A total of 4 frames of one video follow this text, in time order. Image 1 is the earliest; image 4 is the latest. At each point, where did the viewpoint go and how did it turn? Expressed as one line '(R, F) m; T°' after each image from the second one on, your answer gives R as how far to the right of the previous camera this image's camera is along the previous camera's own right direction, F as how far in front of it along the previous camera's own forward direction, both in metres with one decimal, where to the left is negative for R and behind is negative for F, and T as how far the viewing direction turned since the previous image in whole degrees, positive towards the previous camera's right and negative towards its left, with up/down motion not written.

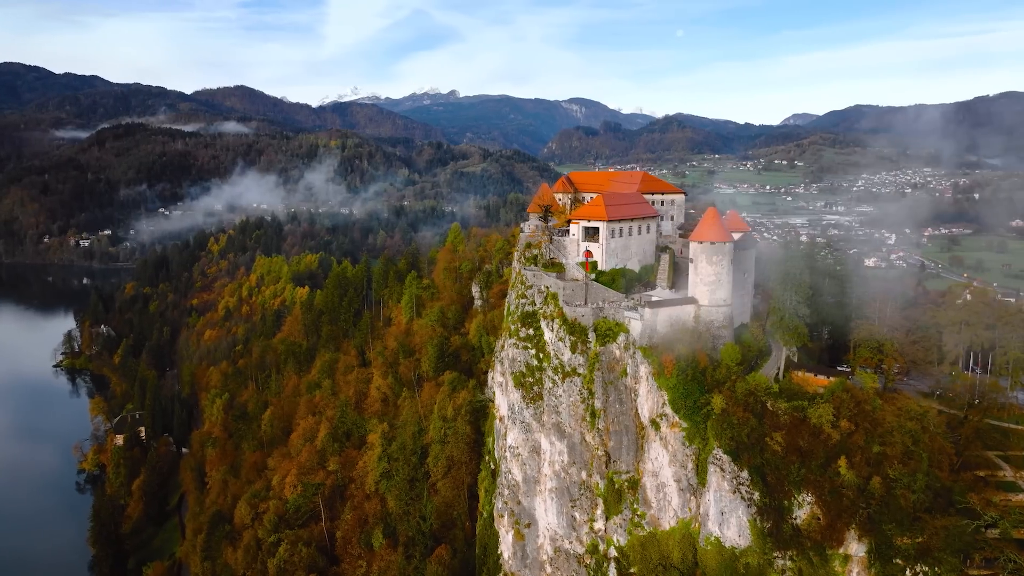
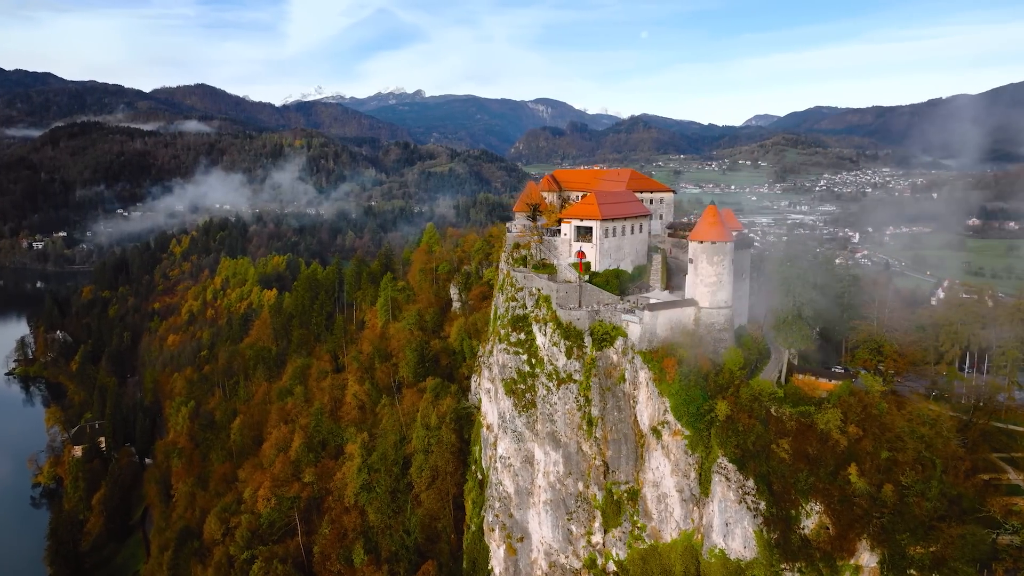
(-1.0, +1.6) m; +3°
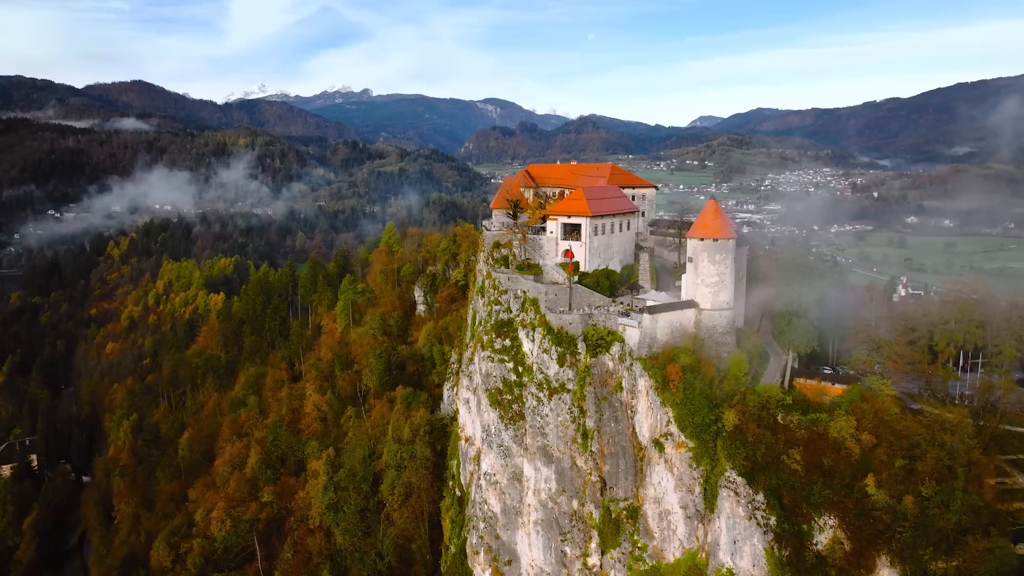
(-1.4, +2.4) m; +4°
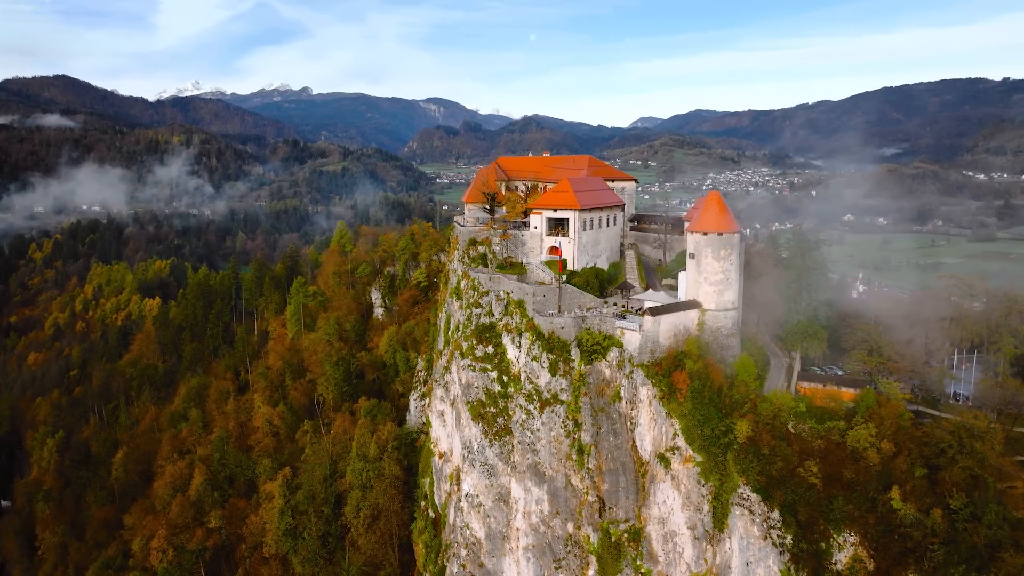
(-1.4, +2.8) m; +5°
